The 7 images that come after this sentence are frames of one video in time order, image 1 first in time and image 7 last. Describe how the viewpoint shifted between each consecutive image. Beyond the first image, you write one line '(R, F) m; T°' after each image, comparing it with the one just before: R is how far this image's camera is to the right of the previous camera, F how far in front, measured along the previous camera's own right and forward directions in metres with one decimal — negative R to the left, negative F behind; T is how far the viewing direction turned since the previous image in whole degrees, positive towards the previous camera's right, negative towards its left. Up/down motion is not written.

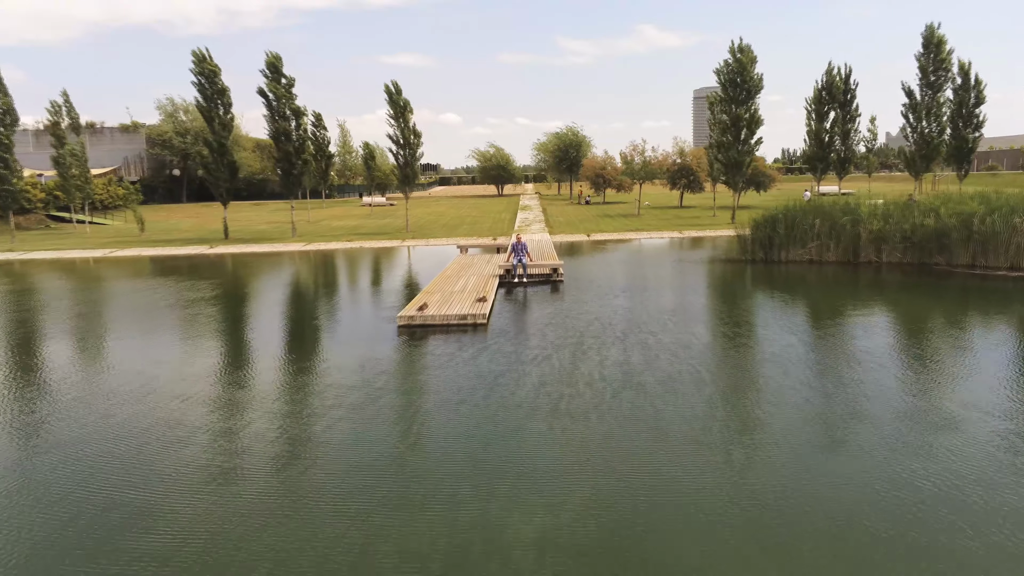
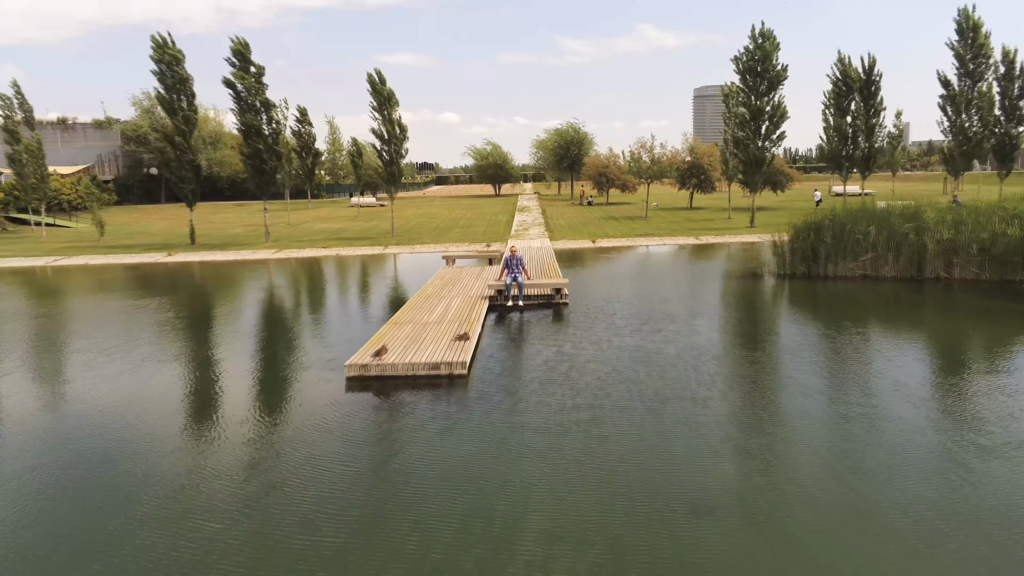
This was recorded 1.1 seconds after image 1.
(+0.1, +3.0) m; 0°
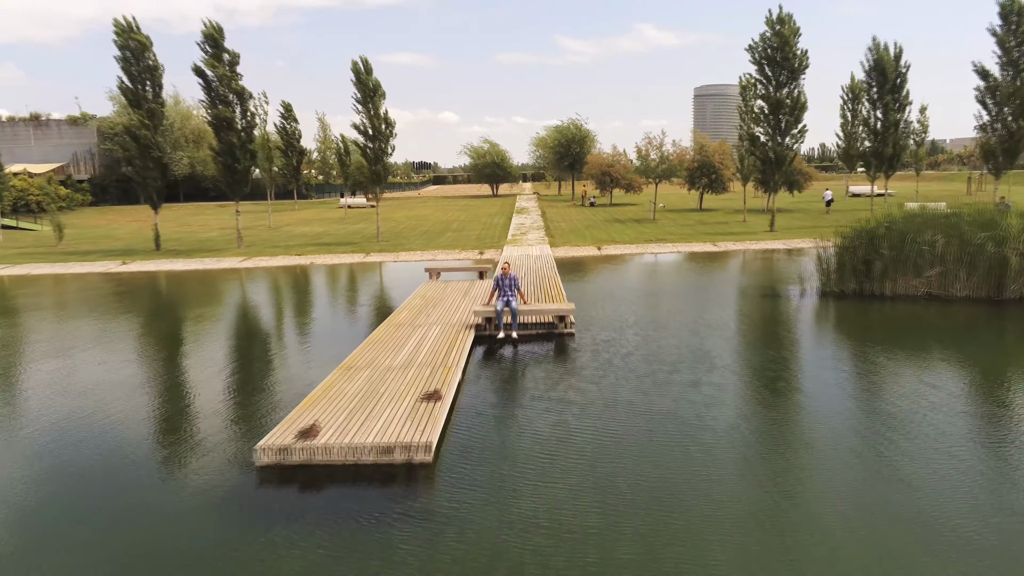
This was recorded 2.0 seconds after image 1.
(+0.1, +2.6) m; 0°
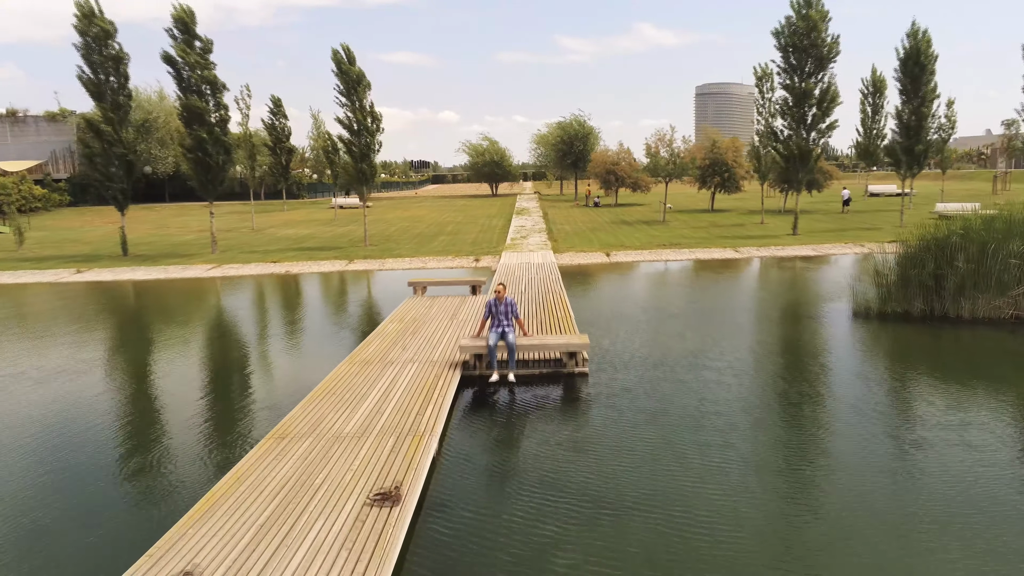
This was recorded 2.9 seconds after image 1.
(+0.1, +2.2) m; 0°
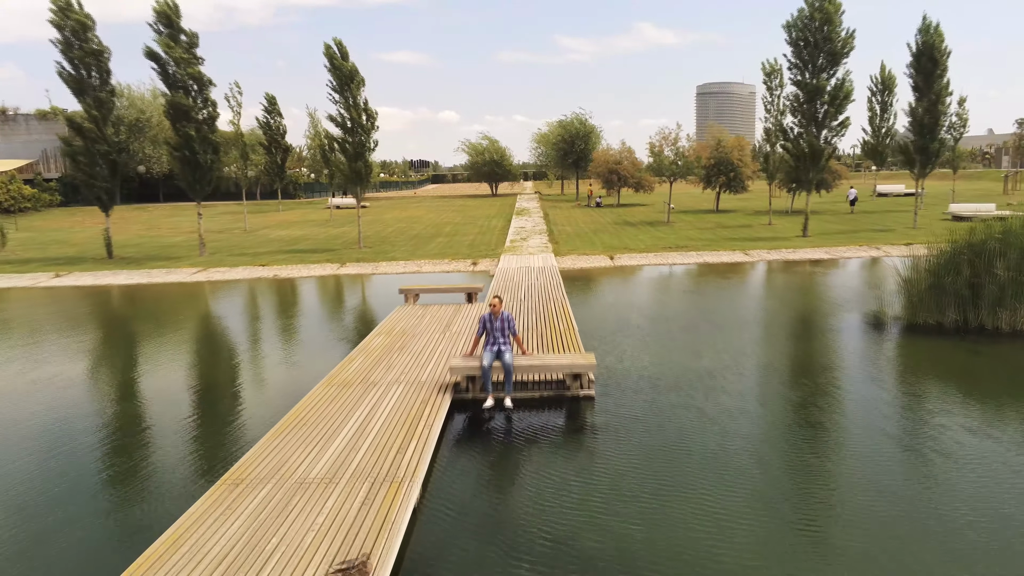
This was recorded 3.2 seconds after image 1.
(0.0, +0.9) m; 0°
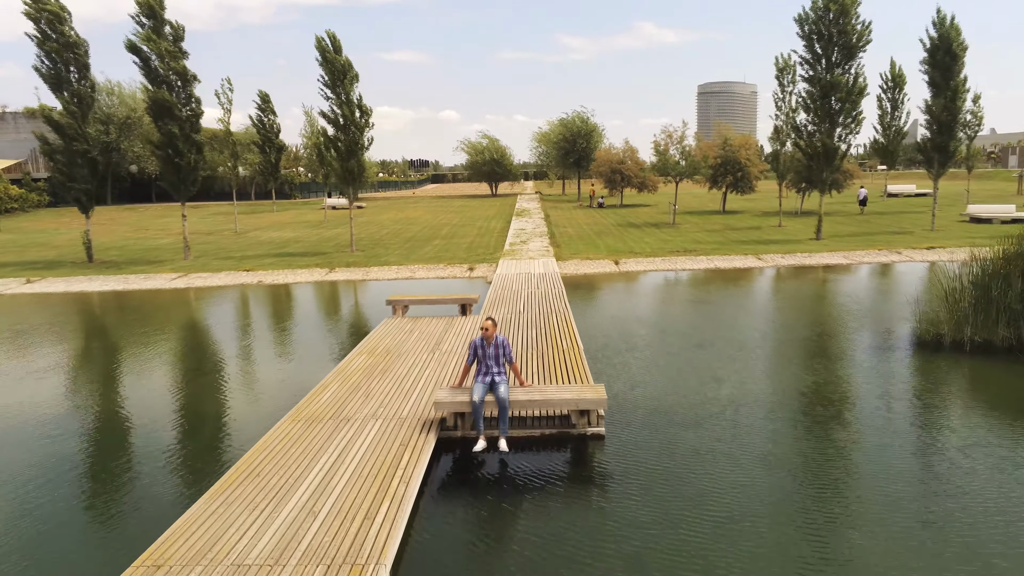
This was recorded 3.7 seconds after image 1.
(+0.1, +1.1) m; 0°
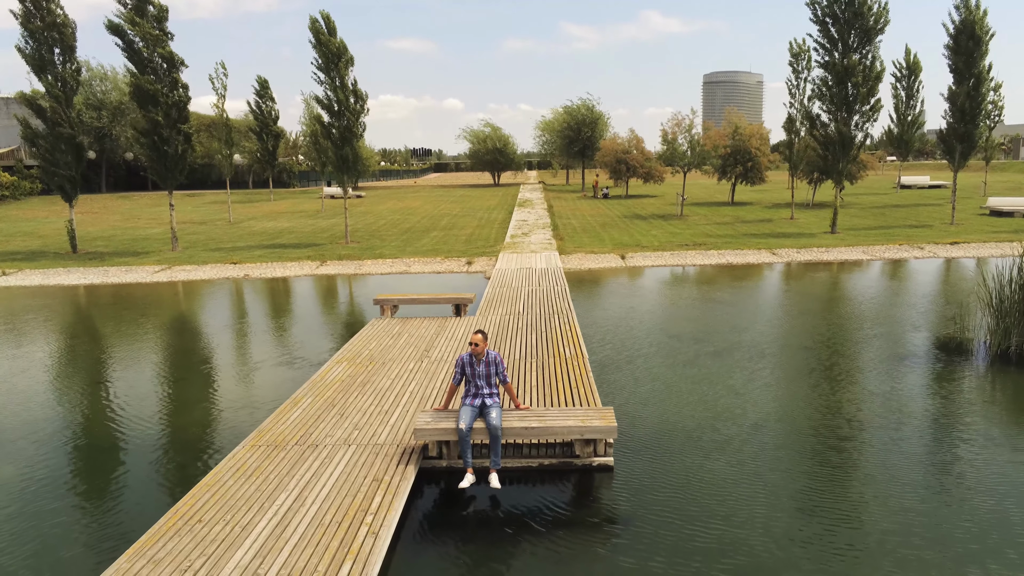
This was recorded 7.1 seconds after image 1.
(+0.1, +0.9) m; 0°
